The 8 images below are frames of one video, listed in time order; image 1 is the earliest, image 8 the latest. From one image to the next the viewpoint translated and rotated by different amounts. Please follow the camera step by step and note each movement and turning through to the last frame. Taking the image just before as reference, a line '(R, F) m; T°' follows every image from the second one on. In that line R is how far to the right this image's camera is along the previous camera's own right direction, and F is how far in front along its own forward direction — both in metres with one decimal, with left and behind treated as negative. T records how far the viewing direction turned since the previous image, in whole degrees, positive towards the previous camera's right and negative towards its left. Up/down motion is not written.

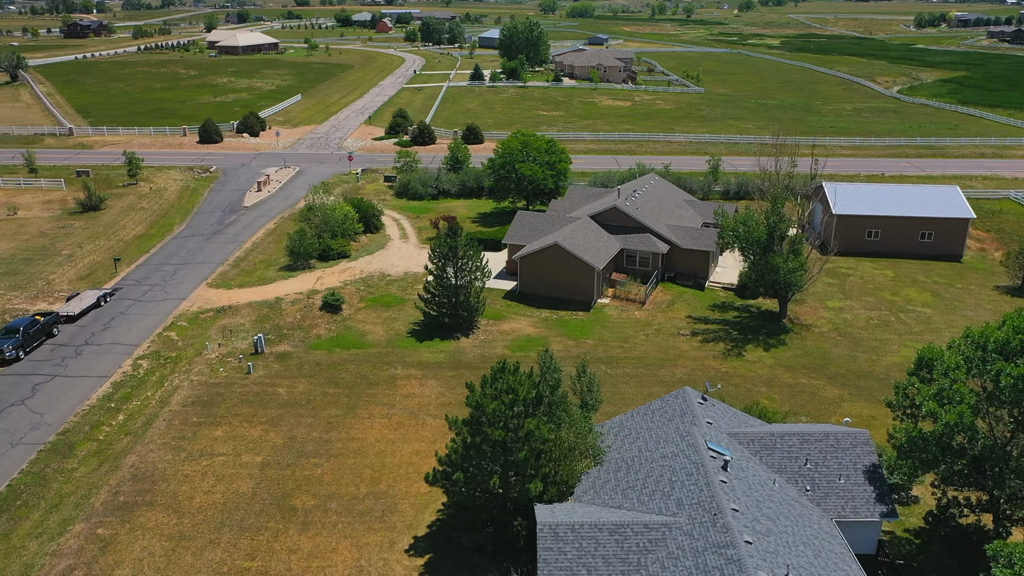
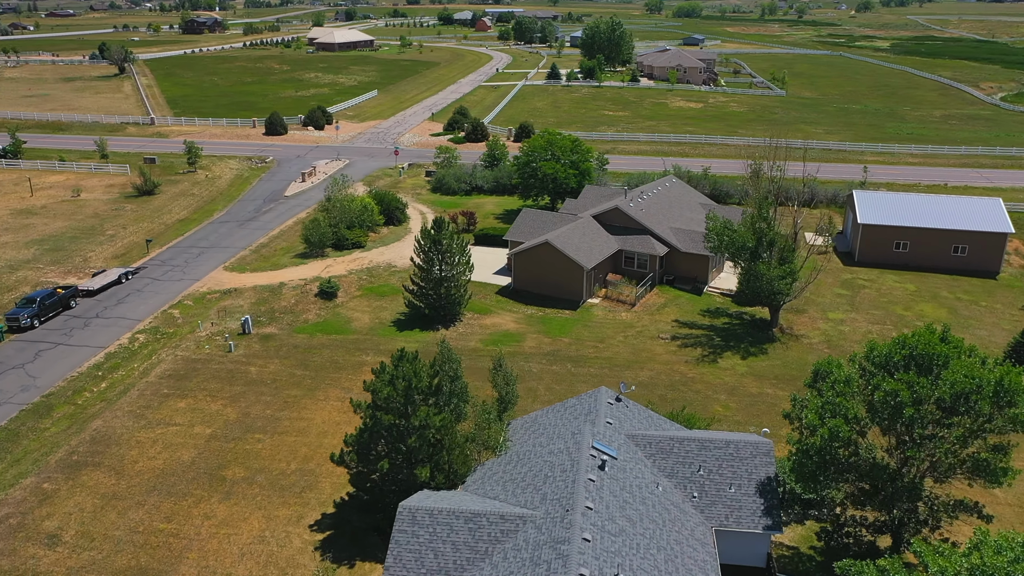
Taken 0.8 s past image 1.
(+5.4, -0.1) m; -7°
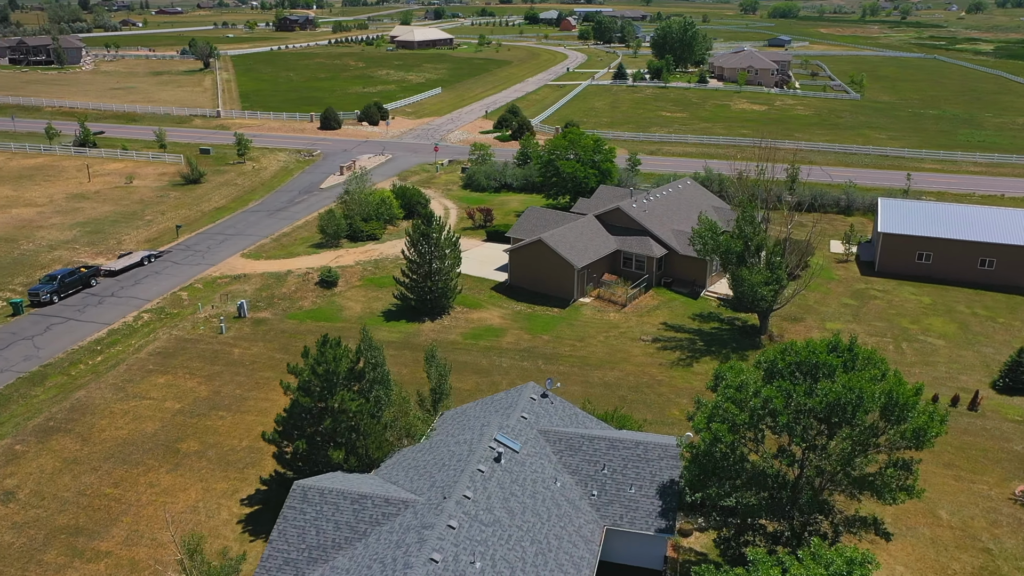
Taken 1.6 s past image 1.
(+4.7, -0.2) m; -6°
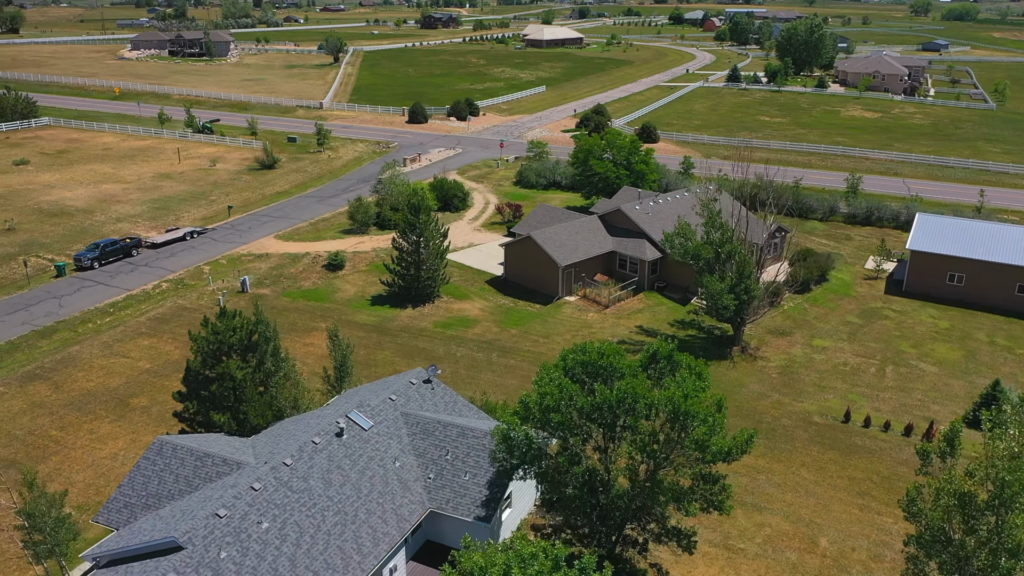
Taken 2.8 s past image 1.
(+7.8, 0.0) m; -10°
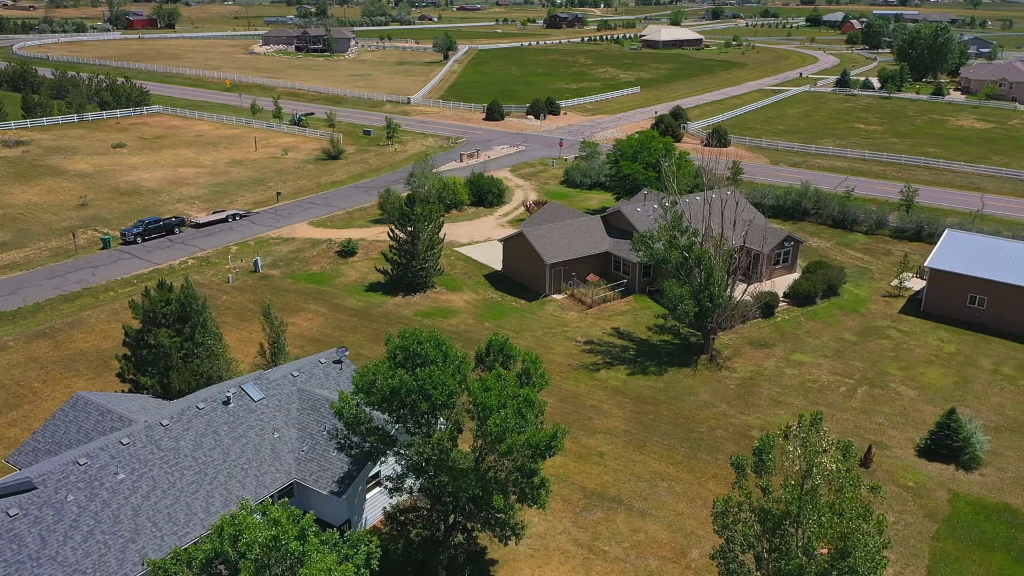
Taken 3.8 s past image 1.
(+7.0, 0.0) m; -9°
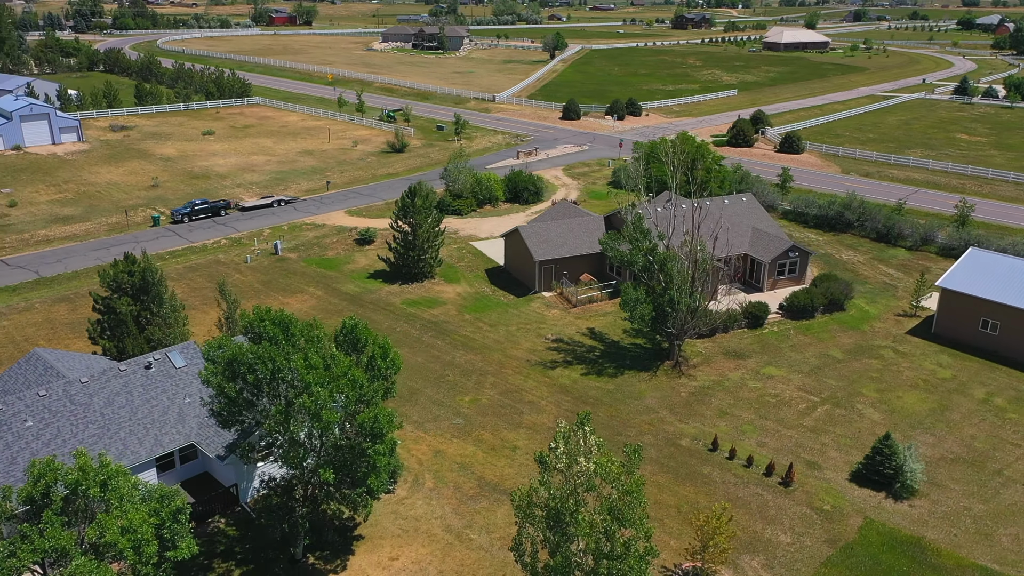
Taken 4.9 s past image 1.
(+6.9, 0.0) m; -9°
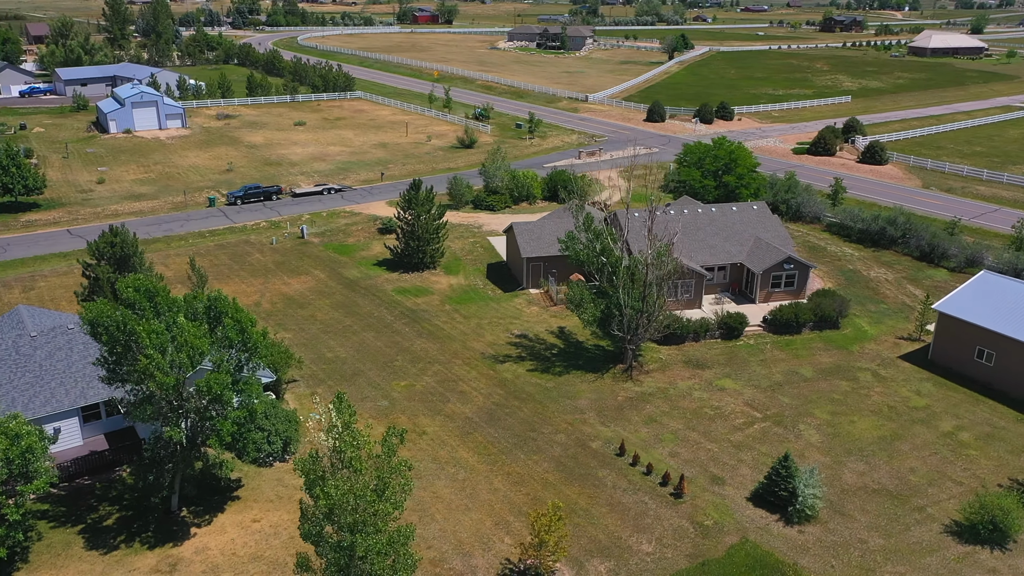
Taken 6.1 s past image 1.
(+7.7, 0.0) m; -10°
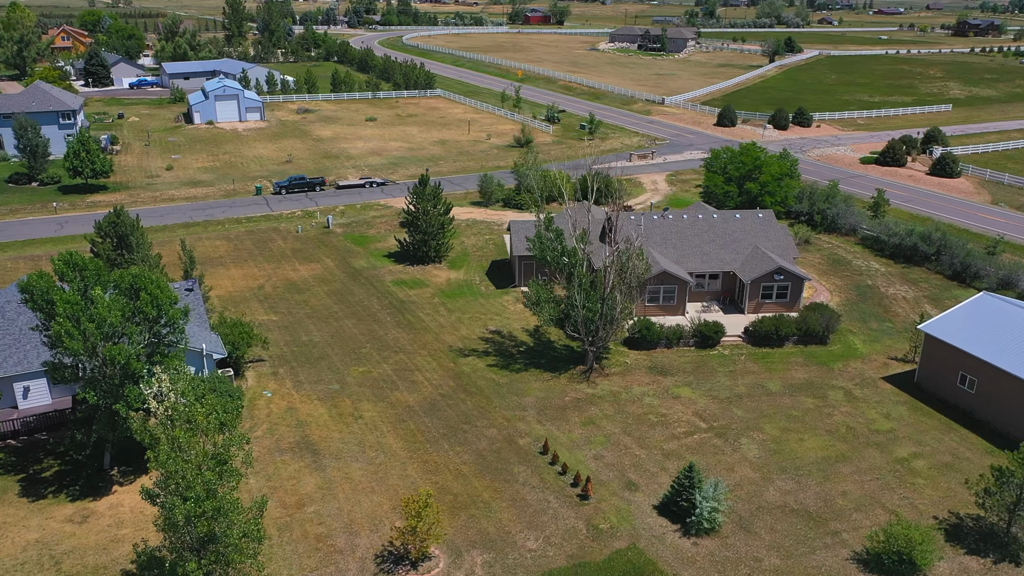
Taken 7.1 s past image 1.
(+6.3, -0.1) m; -8°
